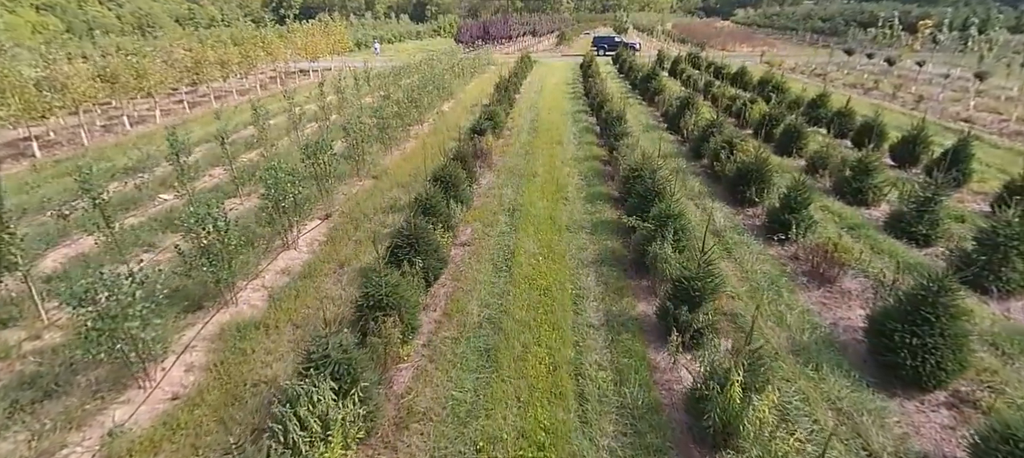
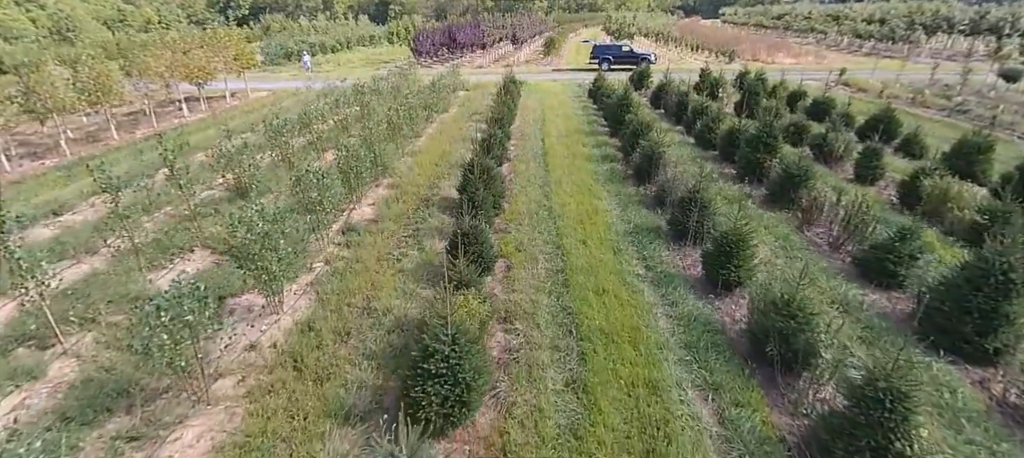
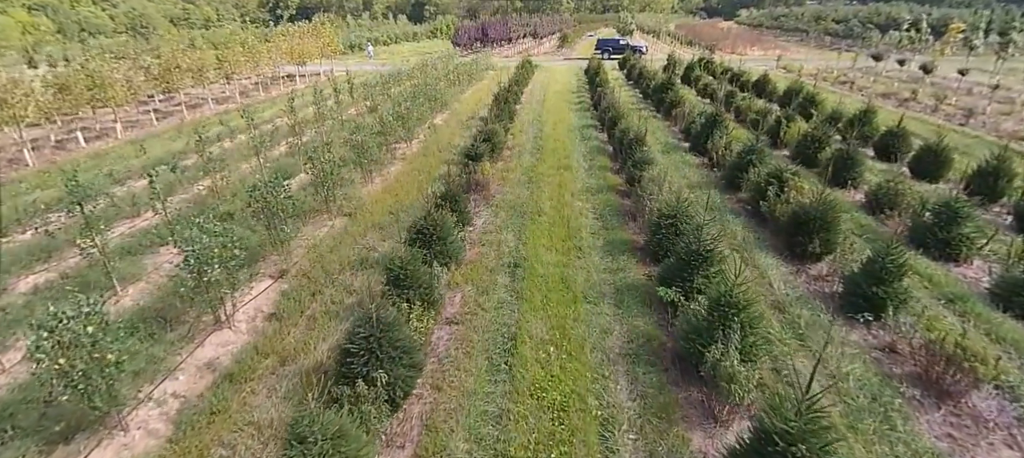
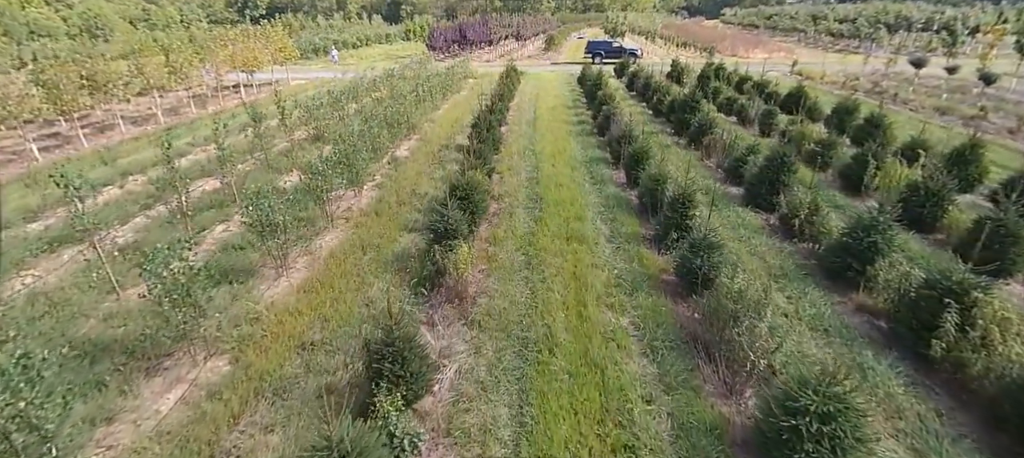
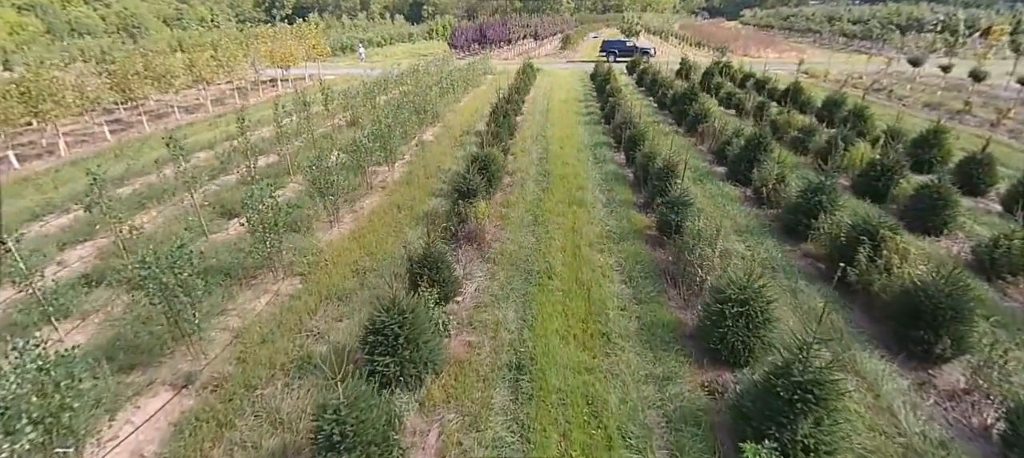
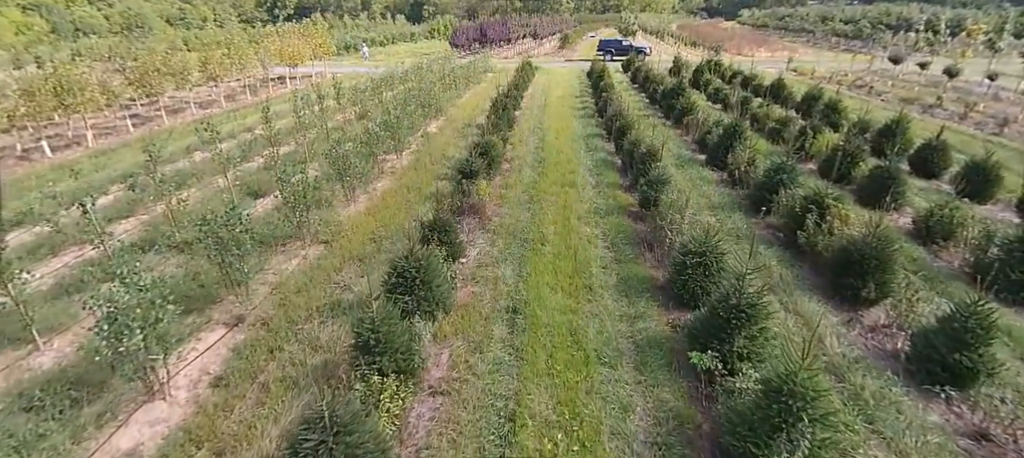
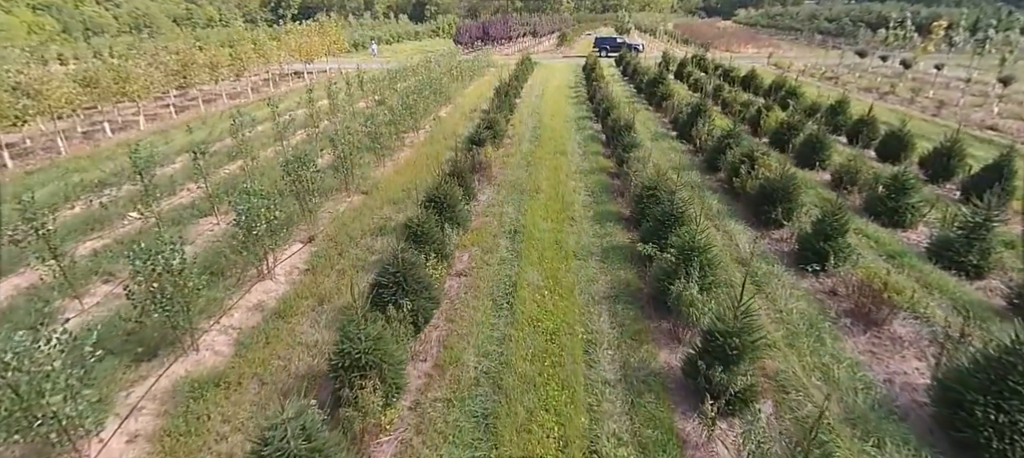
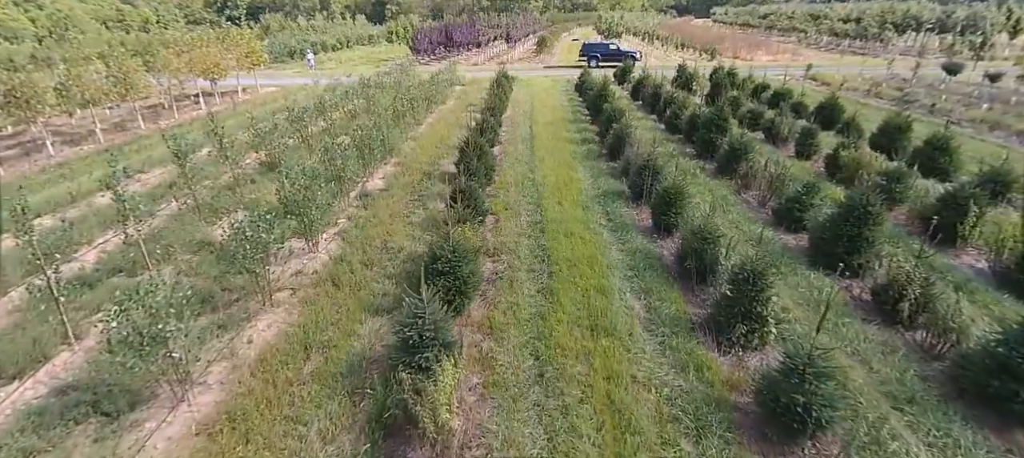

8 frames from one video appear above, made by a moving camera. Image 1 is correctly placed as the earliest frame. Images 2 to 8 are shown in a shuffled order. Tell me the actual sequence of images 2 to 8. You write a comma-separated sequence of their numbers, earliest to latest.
7, 3, 6, 5, 4, 8, 2
